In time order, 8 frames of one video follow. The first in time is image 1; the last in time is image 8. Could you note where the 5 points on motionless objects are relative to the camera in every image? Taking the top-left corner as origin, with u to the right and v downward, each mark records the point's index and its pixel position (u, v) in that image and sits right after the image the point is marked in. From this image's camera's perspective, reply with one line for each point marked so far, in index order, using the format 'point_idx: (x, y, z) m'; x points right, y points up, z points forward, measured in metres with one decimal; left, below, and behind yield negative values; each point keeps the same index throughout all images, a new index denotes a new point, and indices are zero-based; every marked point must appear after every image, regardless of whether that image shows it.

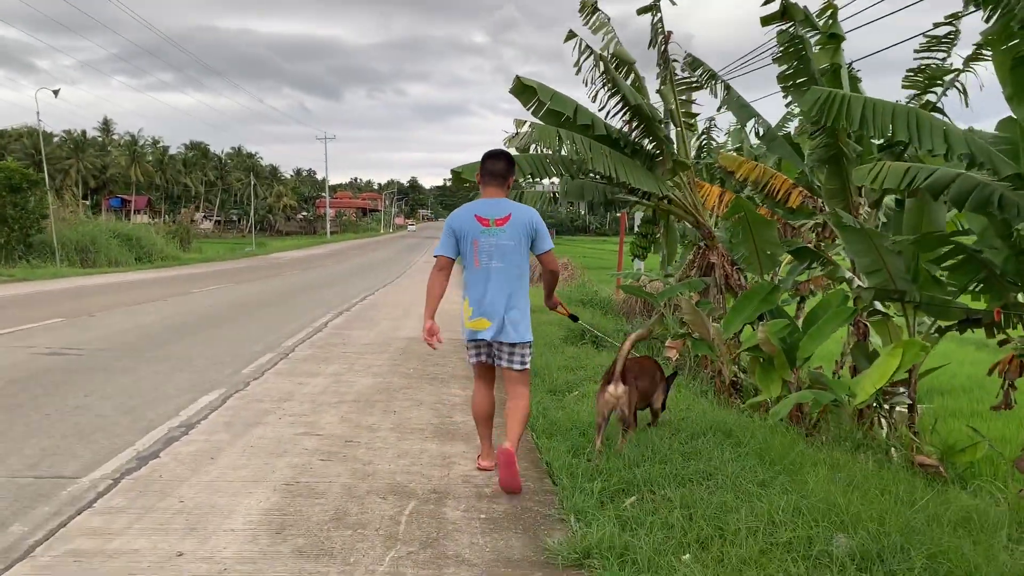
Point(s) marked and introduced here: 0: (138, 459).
0: (-1.4, -0.7, +3.6) m
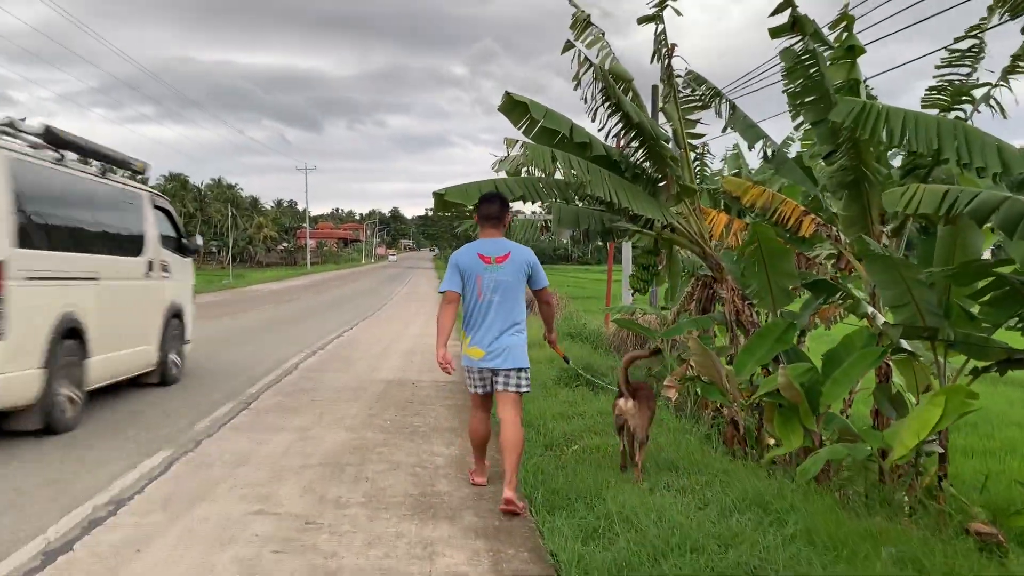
0: (-1.5, -0.8, +2.9) m
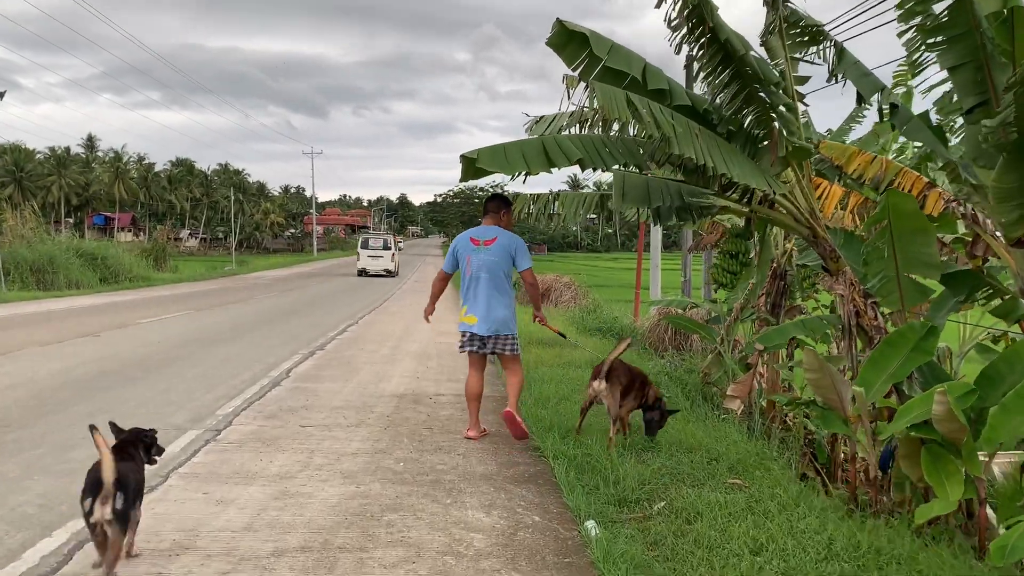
0: (-1.2, -0.8, +1.5) m
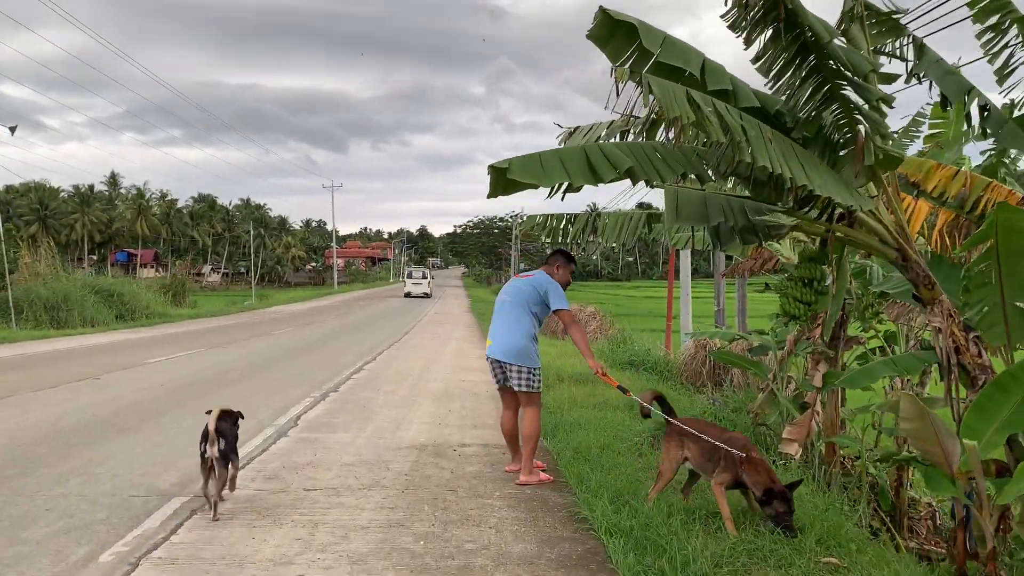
0: (-1.1, -0.9, +0.9) m
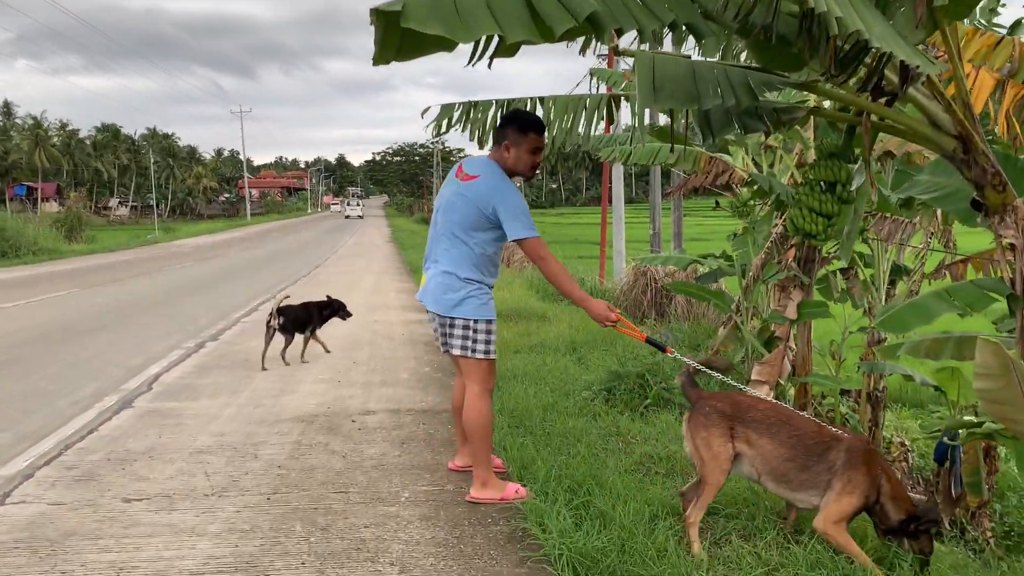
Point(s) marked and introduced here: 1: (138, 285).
0: (-1.1, -0.9, -0.3) m
1: (-4.8, 0.0, +11.9) m
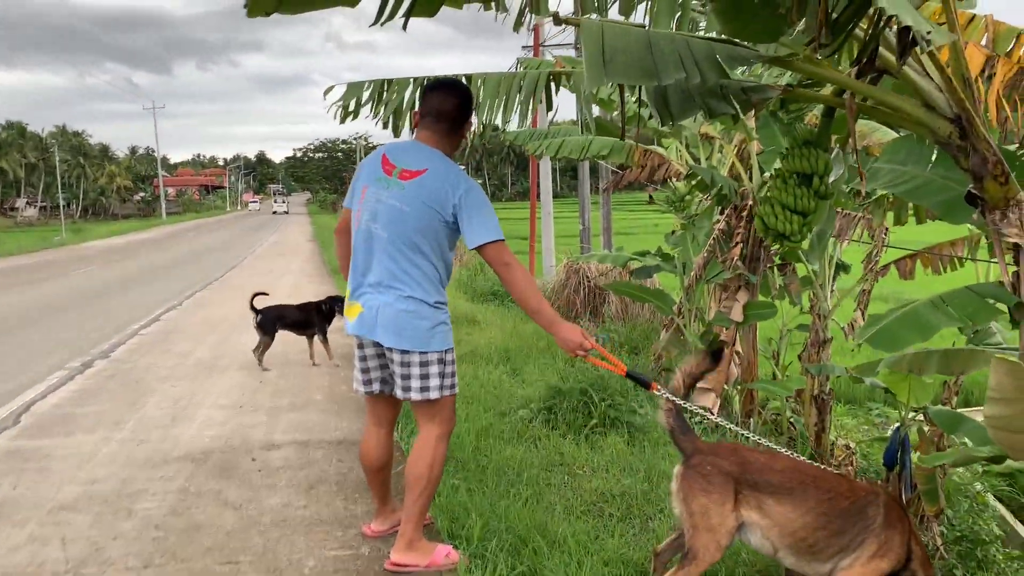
0: (-1.0, -1.0, -0.9) m
1: (-5.7, -0.1, +11.0) m
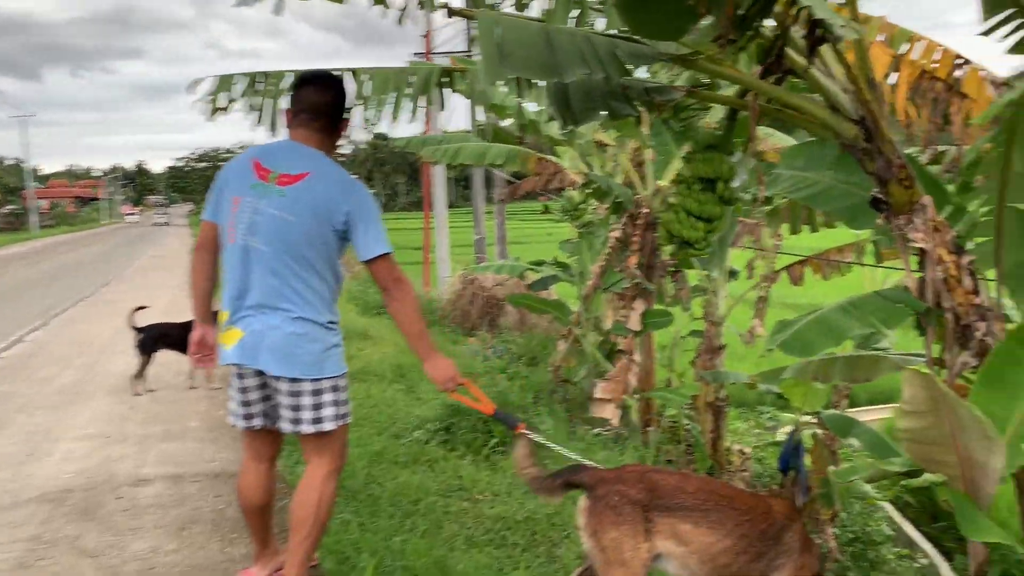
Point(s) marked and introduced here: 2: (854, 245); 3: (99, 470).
0: (-0.9, -1.0, -1.2) m
1: (-6.9, -0.3, +10.1) m
2: (+1.9, +0.2, +5.1) m
3: (-1.4, -0.6, +3.2) m
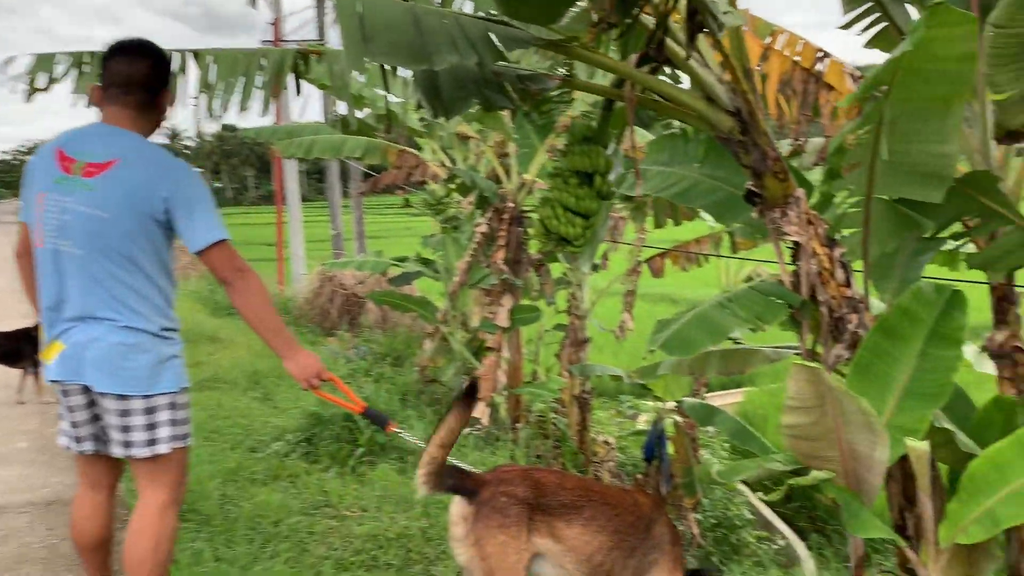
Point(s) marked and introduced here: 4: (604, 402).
0: (-0.6, -1.0, -1.5) m
1: (-8.3, -0.4, +8.8) m
2: (+1.1, +0.3, +5.1) m
3: (-1.8, -0.6, +2.8) m
4: (+0.6, -0.8, +6.3) m
